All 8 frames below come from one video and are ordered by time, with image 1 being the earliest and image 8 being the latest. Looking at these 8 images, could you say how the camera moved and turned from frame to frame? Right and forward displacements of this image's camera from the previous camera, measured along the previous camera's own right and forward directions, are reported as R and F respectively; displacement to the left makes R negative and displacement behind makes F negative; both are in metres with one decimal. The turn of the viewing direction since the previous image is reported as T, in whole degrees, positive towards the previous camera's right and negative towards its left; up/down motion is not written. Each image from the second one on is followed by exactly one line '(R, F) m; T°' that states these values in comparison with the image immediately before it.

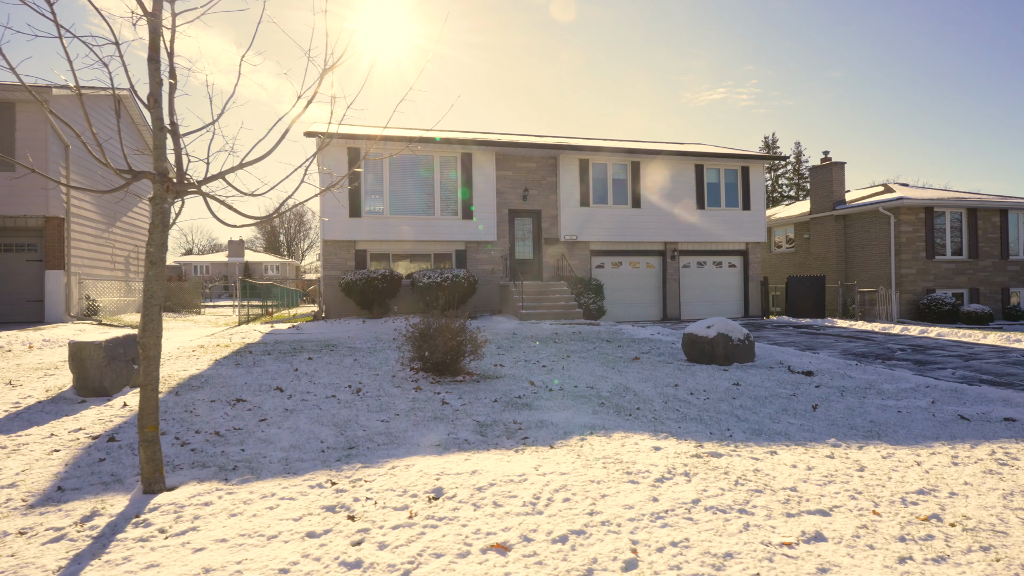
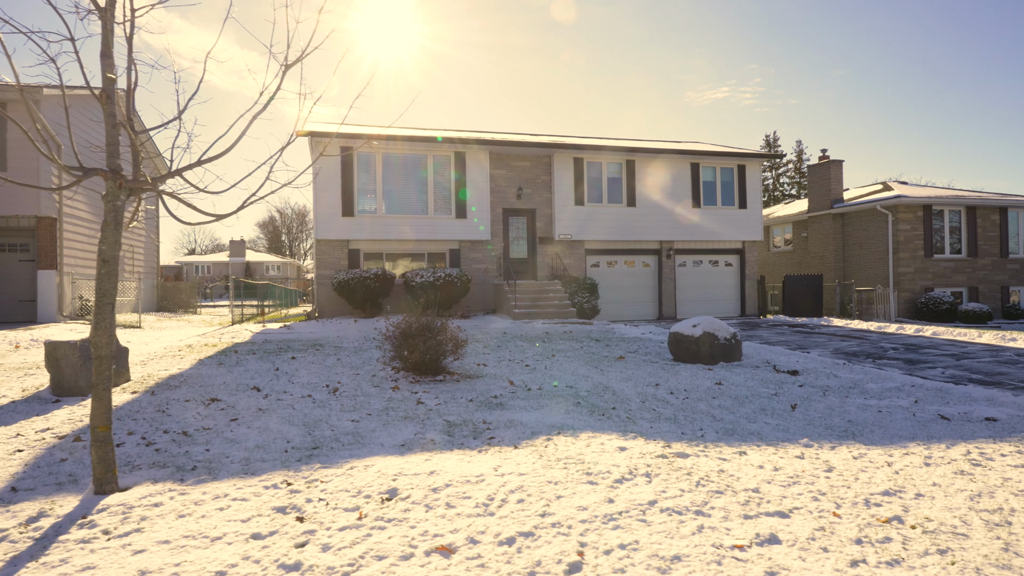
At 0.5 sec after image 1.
(+0.3, +0.1) m; 0°
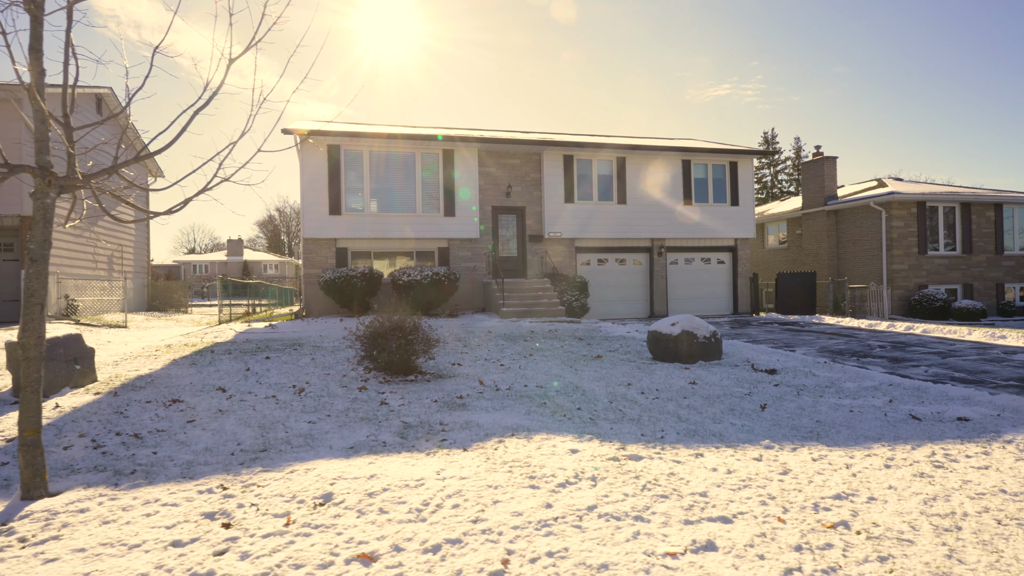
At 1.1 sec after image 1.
(+0.4, +0.1) m; 0°
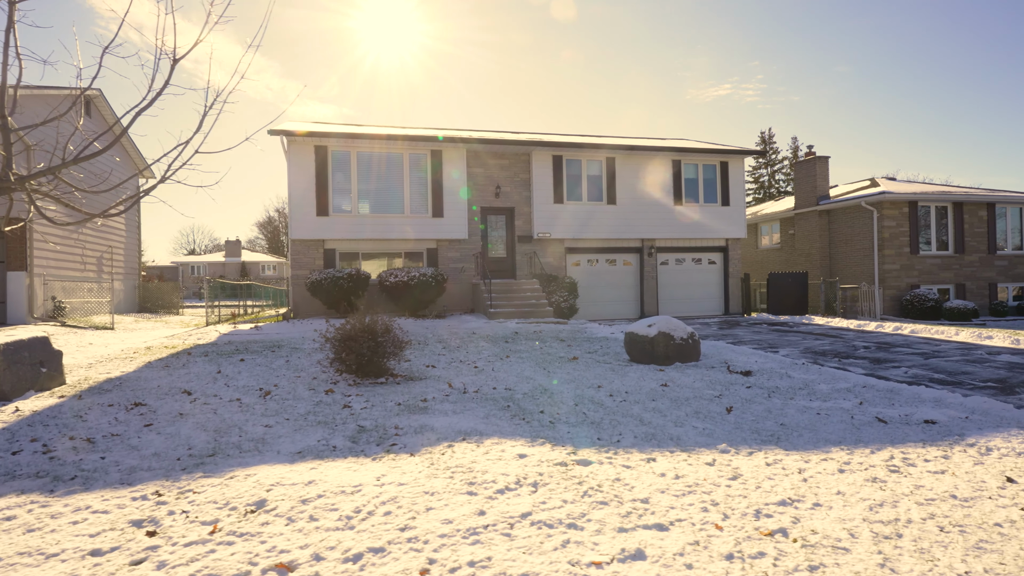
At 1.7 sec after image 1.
(+0.4, +0.1) m; 0°
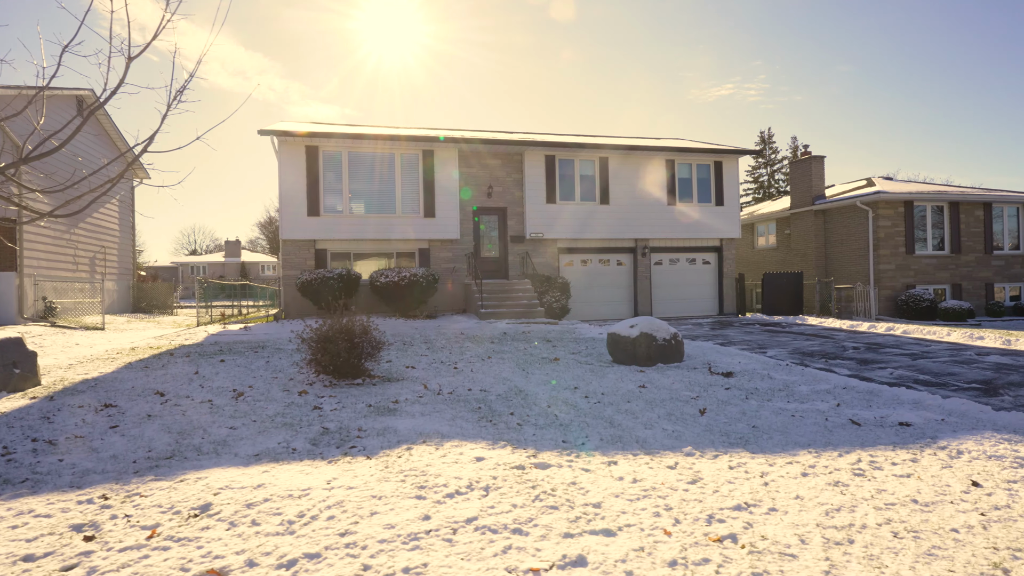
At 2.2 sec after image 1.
(+0.3, +0.1) m; 0°
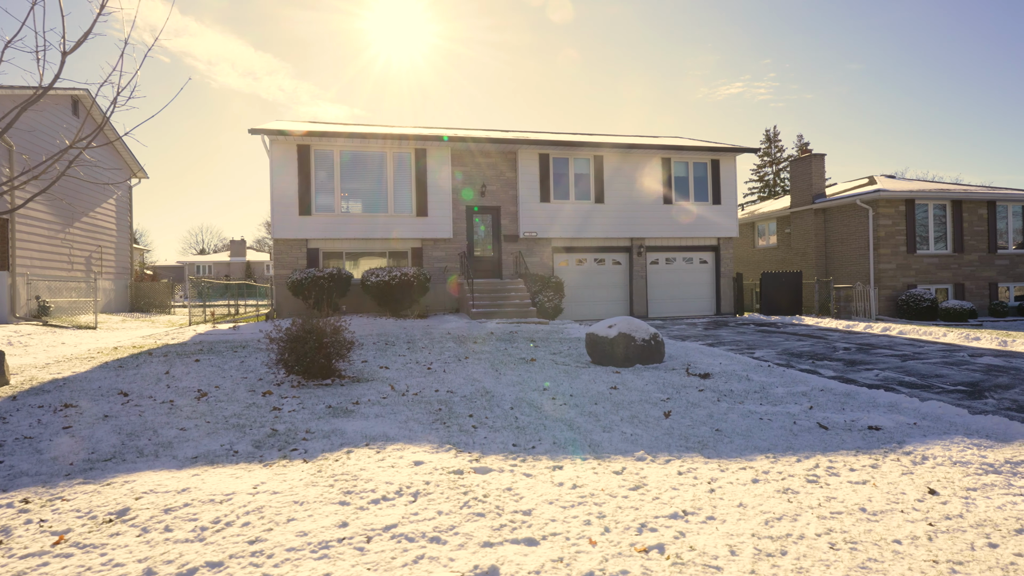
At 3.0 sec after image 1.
(+0.5, +0.1) m; -1°
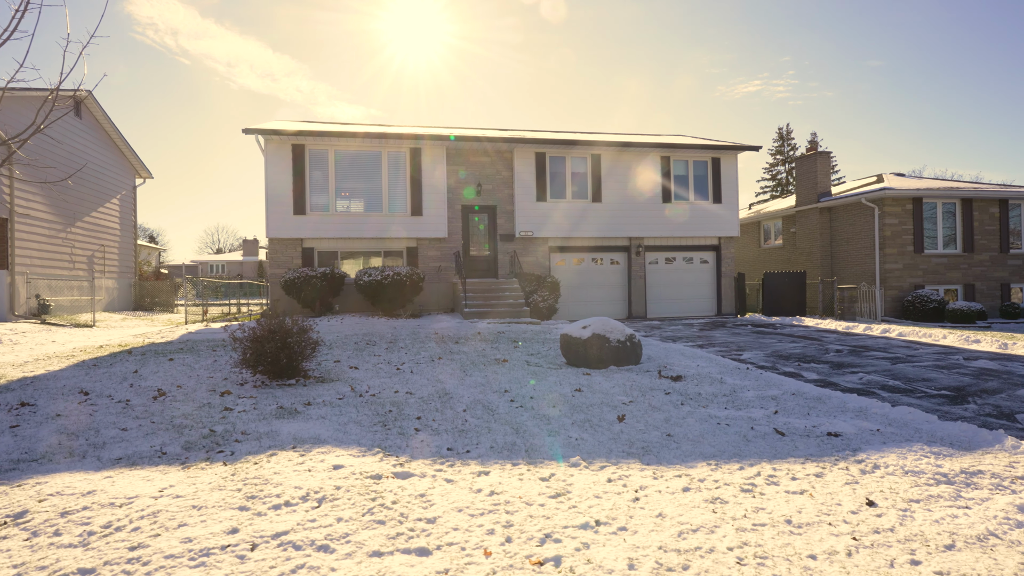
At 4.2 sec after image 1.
(+0.7, +0.1) m; -1°
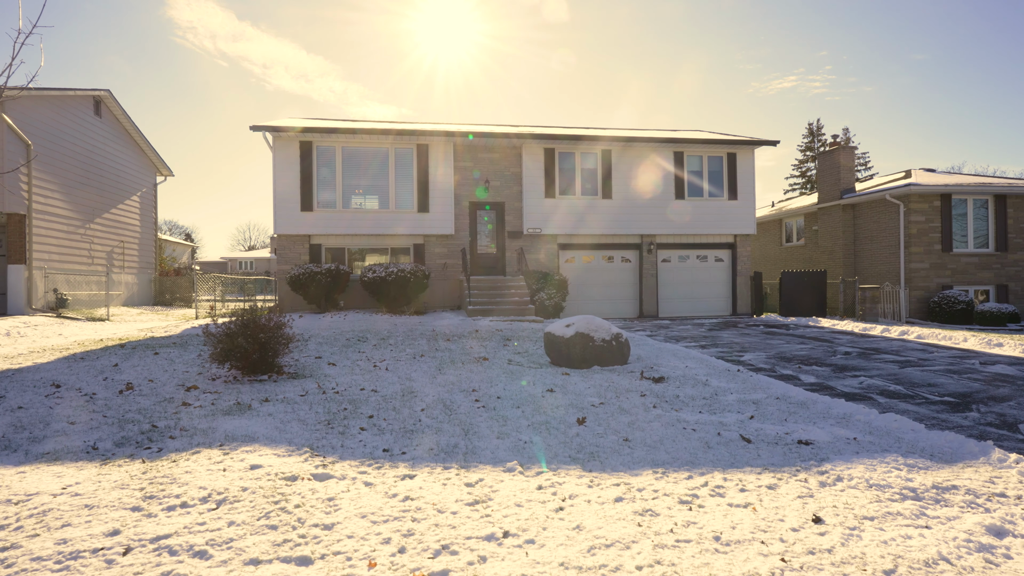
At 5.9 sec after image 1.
(+0.7, +0.2) m; -3°
